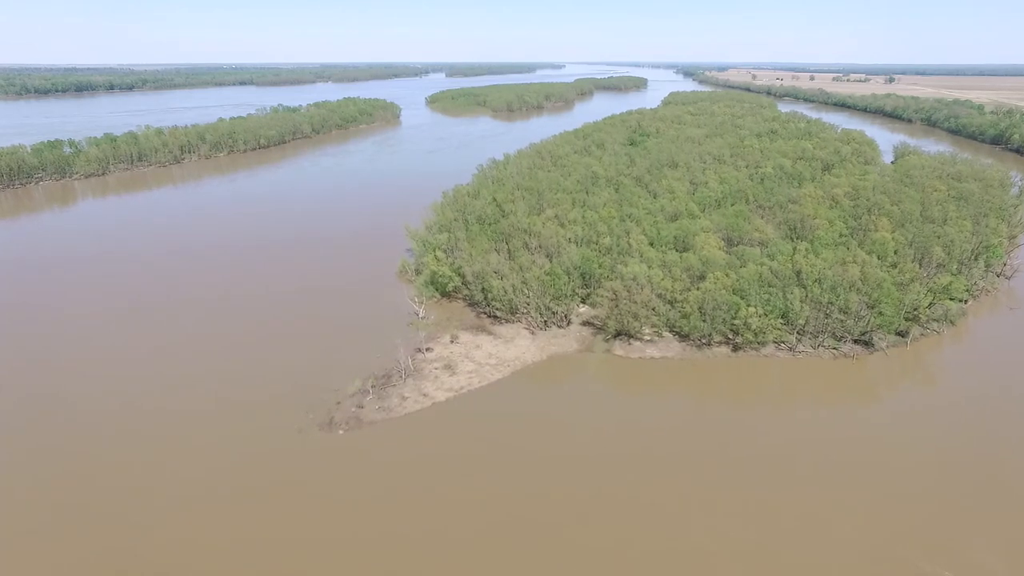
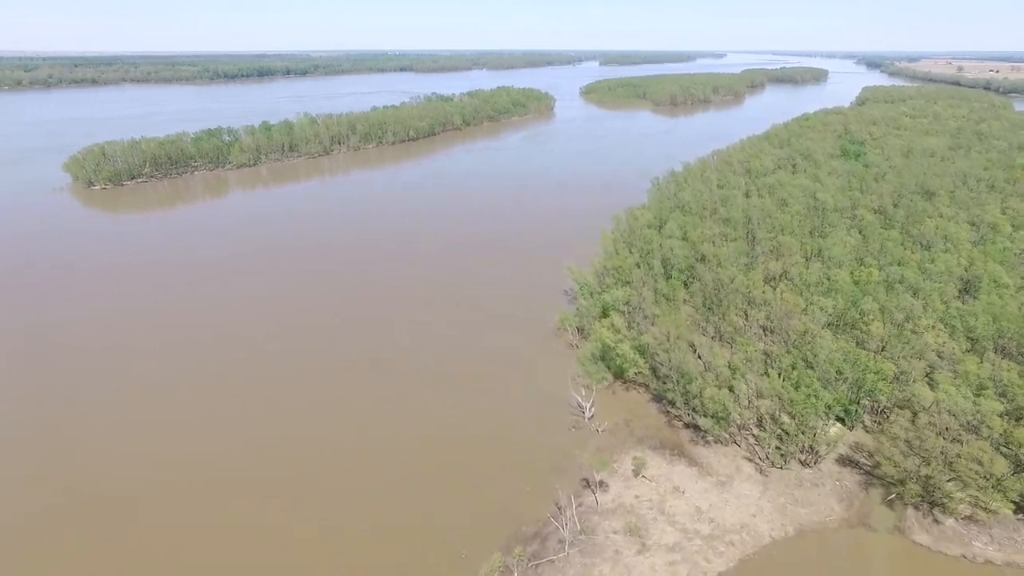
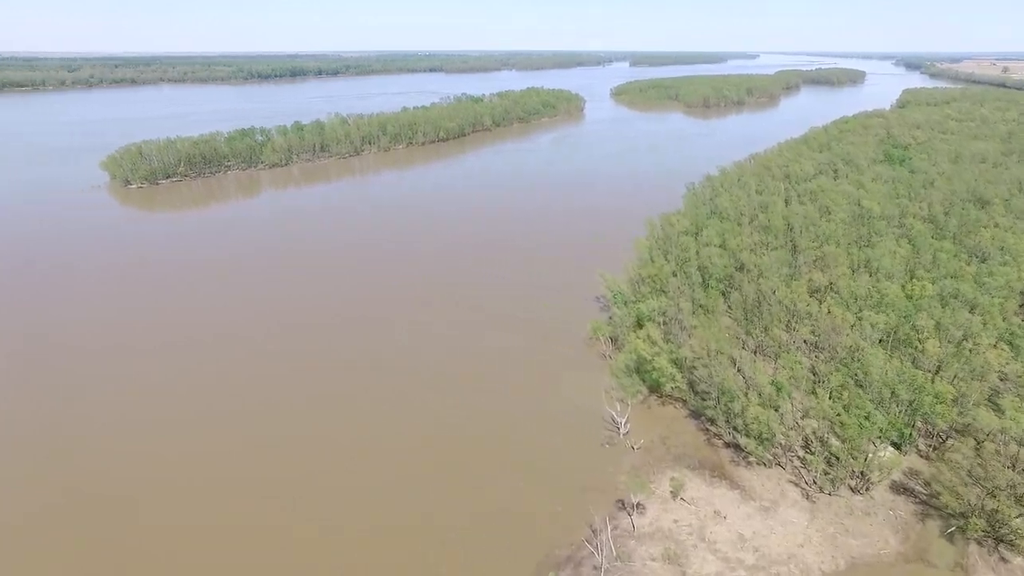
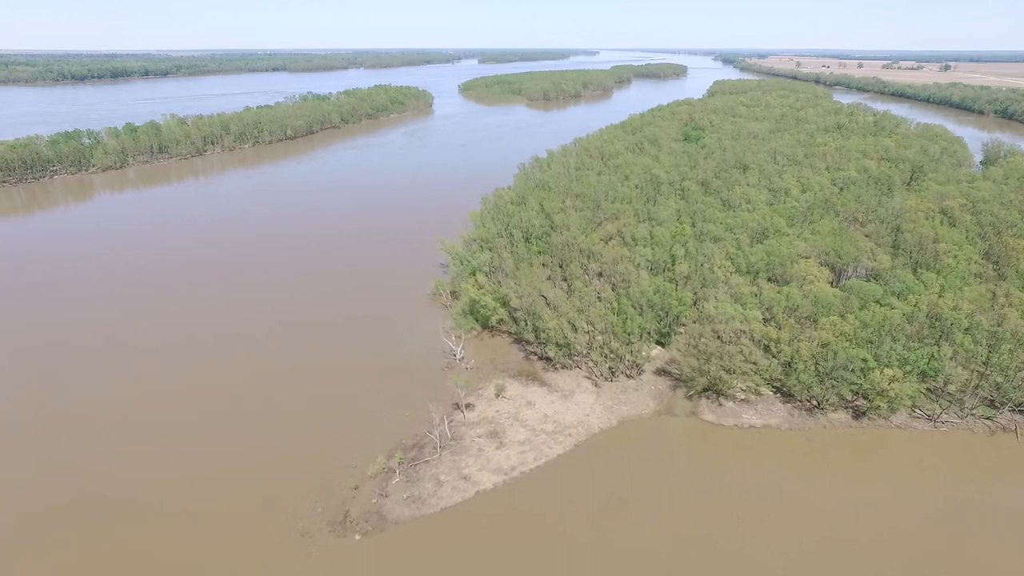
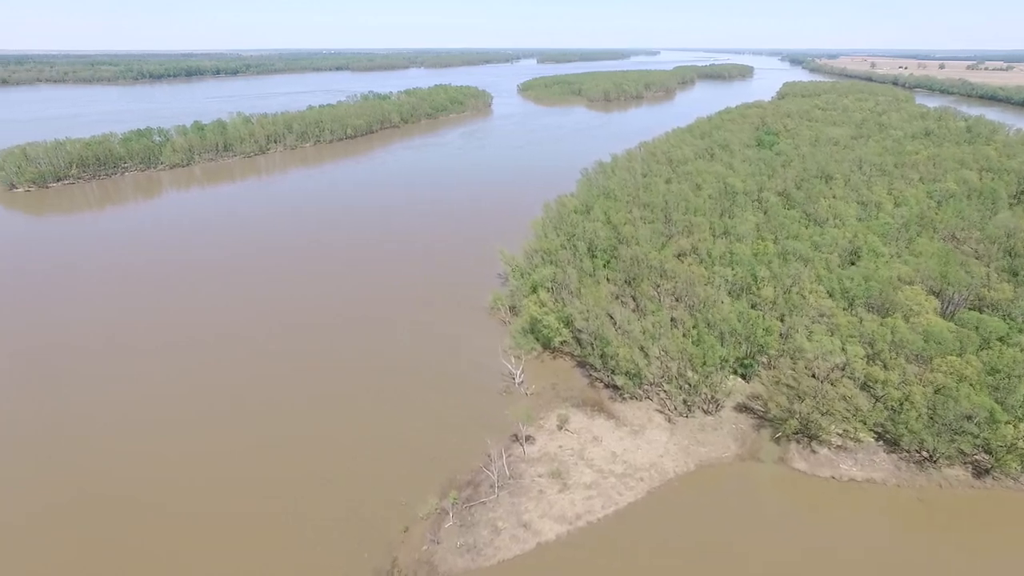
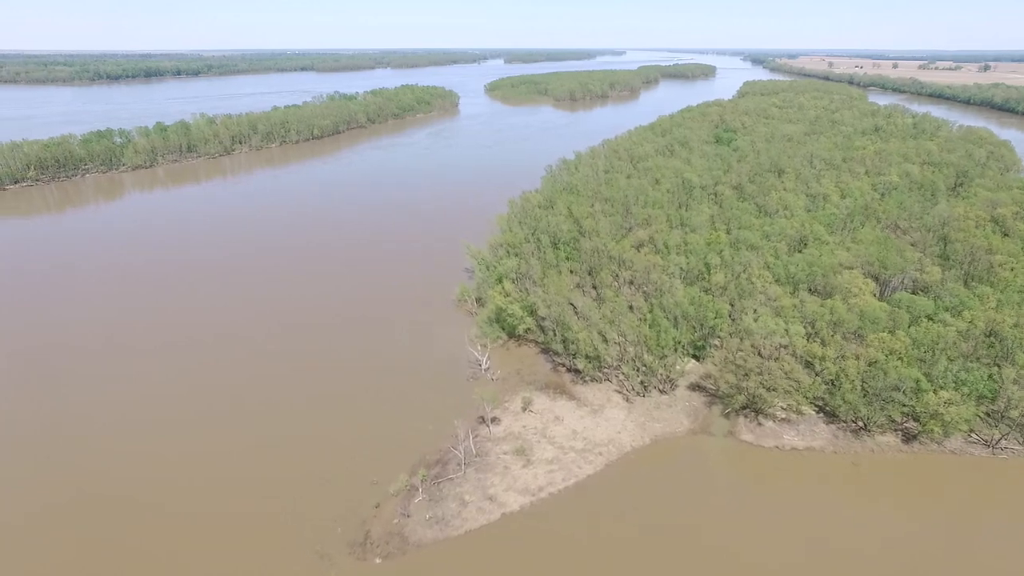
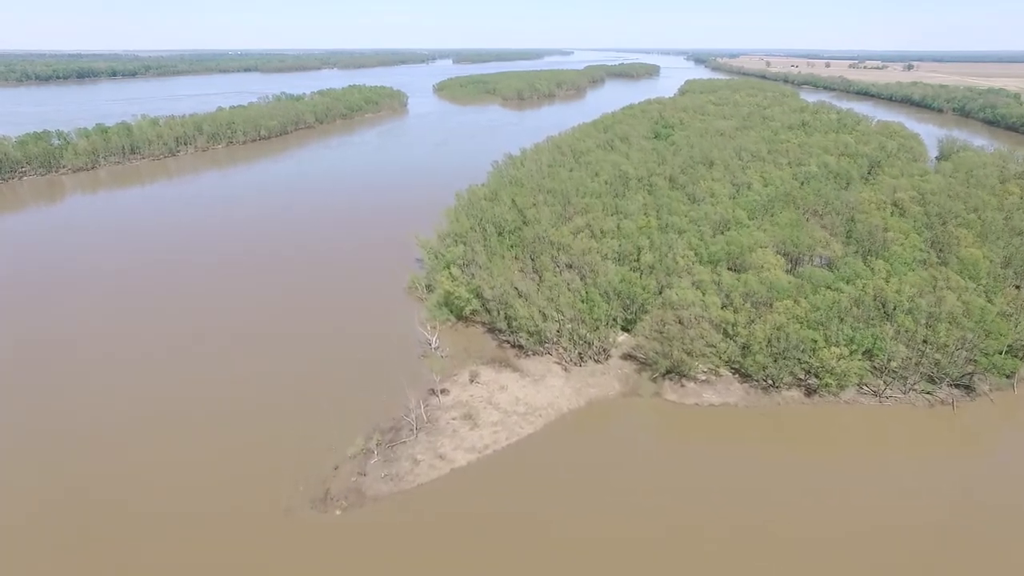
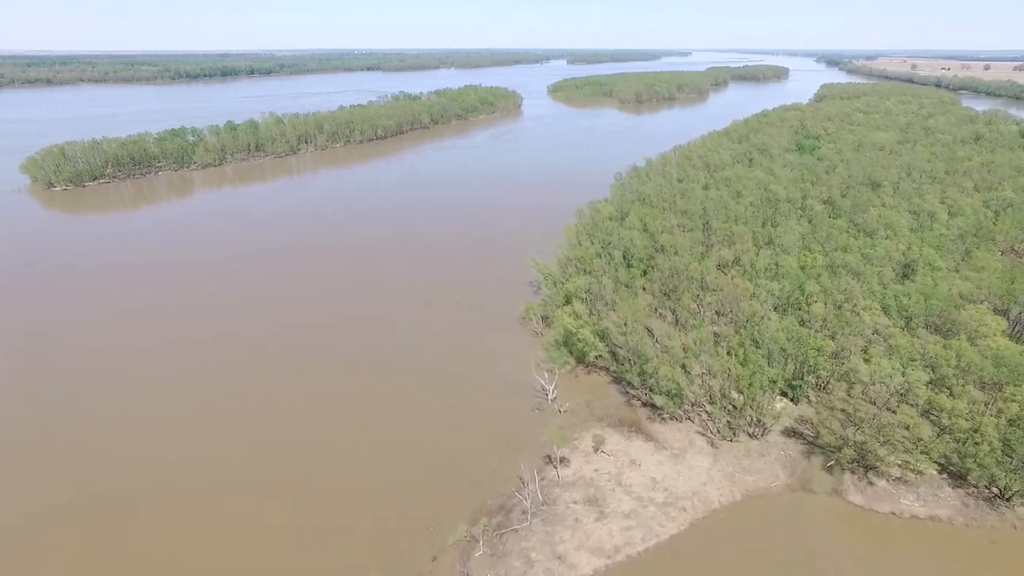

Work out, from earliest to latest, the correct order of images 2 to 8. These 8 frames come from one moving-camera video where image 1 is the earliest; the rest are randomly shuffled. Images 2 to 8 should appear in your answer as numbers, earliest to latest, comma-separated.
7, 4, 6, 5, 8, 2, 3
